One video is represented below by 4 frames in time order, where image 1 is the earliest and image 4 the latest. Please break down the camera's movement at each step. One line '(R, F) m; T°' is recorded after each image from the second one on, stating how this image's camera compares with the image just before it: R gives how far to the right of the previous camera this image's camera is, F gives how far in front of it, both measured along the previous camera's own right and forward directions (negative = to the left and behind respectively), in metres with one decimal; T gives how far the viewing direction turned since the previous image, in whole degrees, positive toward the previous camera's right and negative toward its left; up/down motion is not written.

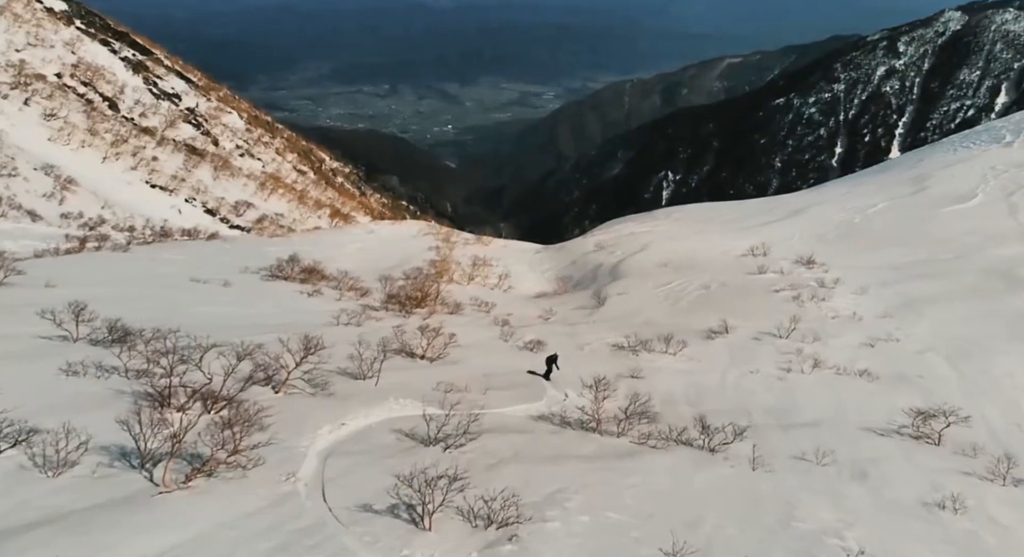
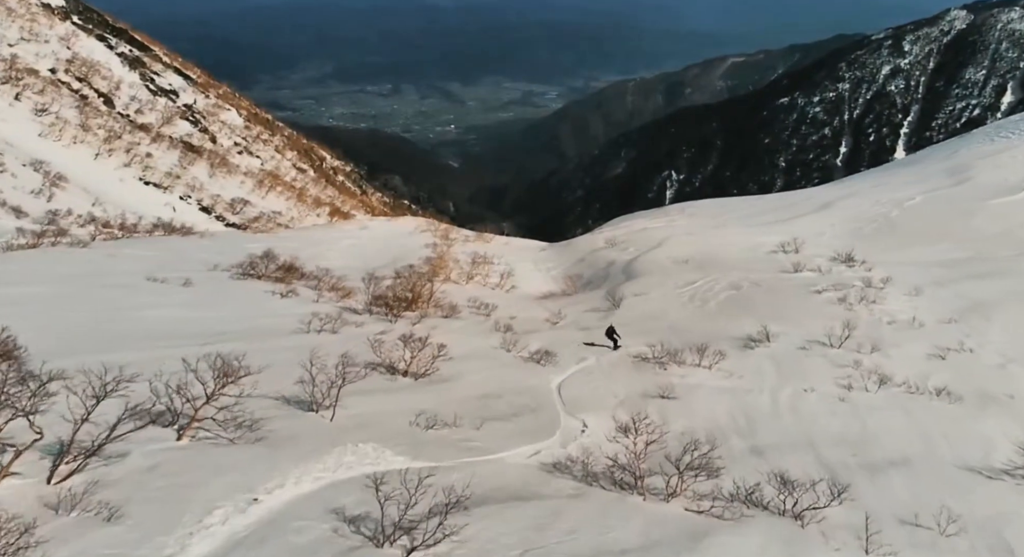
(0.0, +2.4) m; 0°
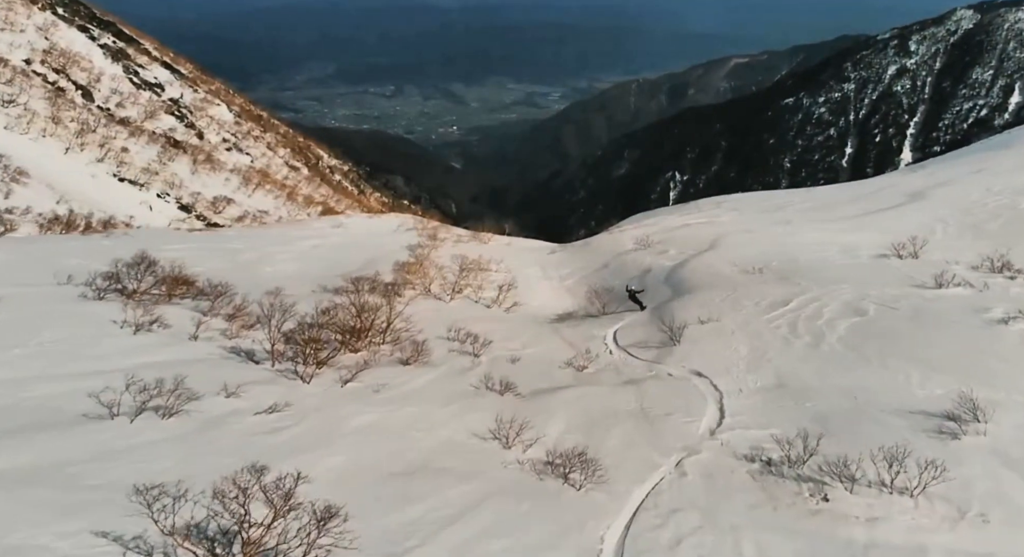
(0.0, +6.1) m; 0°
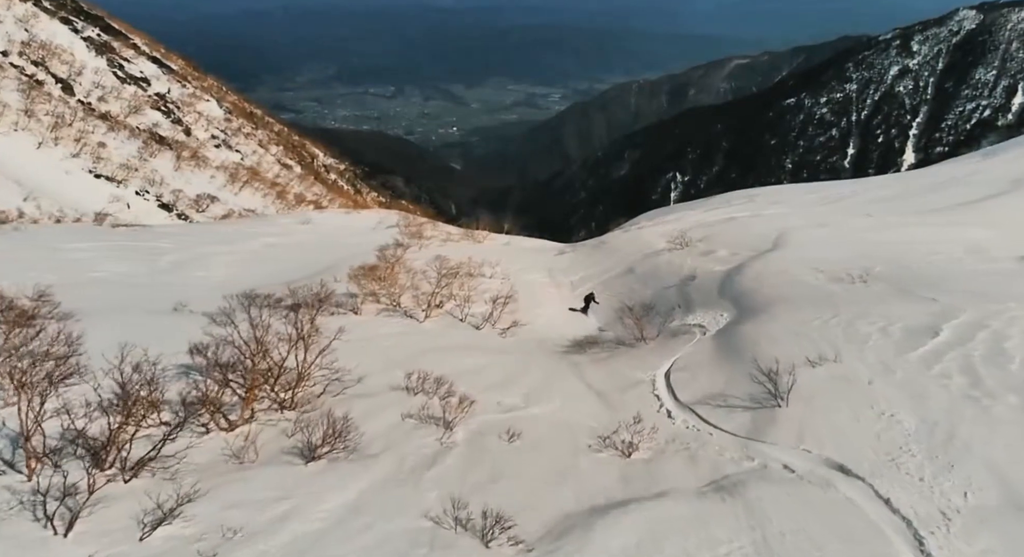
(0.0, +4.4) m; 0°
